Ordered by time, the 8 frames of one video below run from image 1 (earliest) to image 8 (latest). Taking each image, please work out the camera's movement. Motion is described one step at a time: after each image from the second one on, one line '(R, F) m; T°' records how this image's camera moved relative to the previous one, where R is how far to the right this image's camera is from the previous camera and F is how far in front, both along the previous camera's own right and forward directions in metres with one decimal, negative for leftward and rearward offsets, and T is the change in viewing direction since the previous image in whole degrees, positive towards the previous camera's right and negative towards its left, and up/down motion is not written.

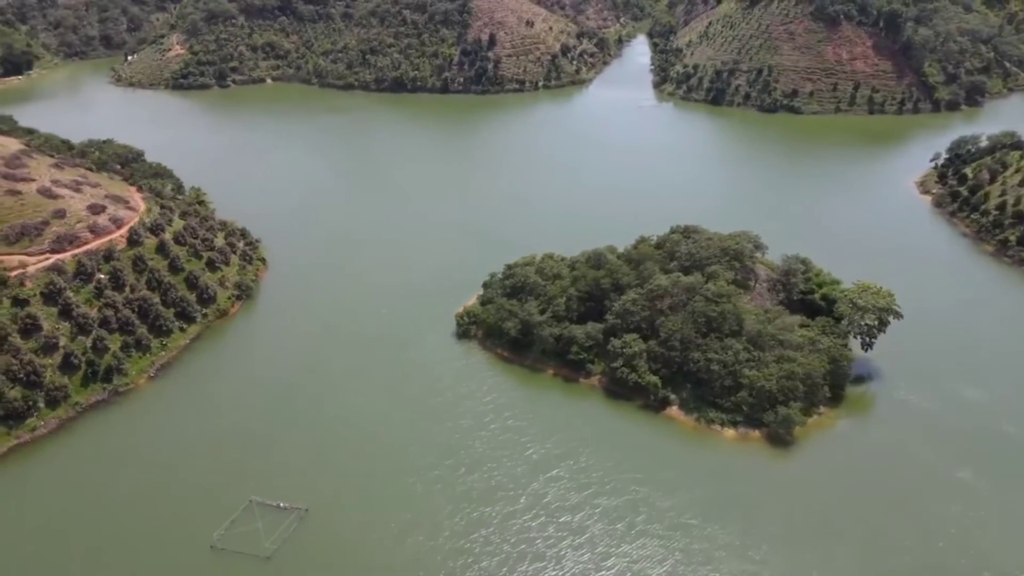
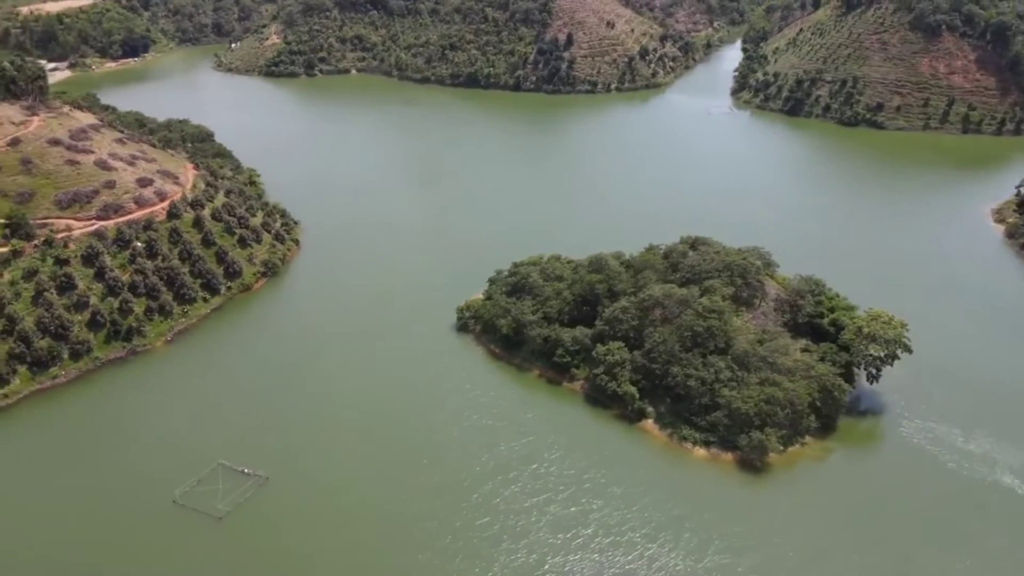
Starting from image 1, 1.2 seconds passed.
(+7.1, +0.4) m; -8°
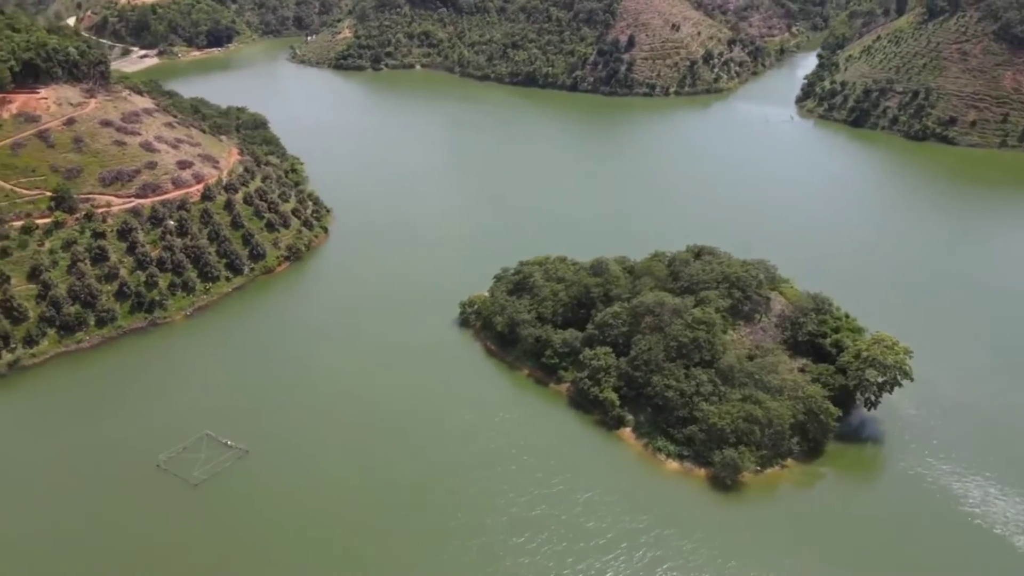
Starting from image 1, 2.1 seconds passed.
(+5.6, +0.2) m; -6°
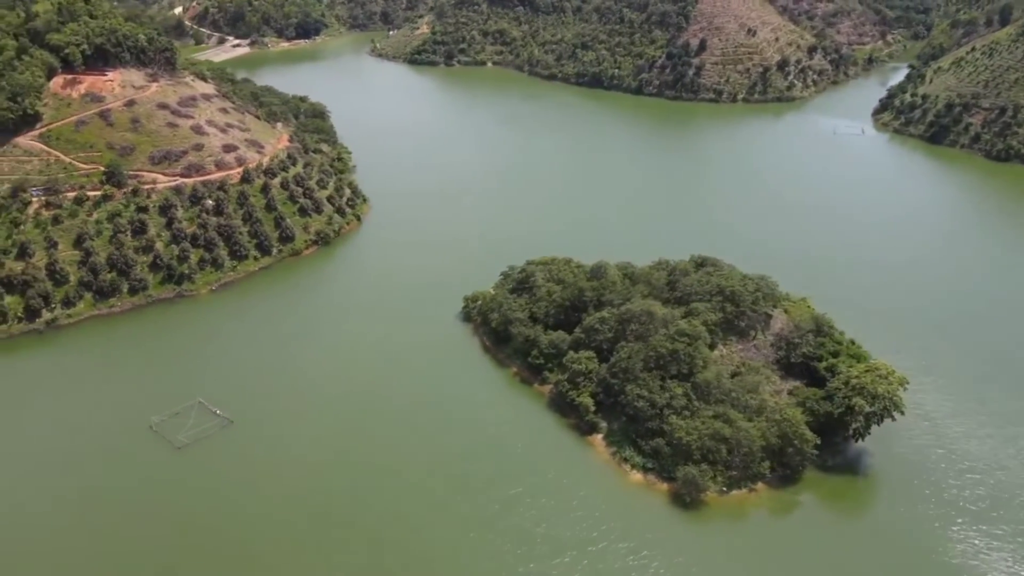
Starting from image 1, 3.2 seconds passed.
(+6.3, +0.2) m; -7°
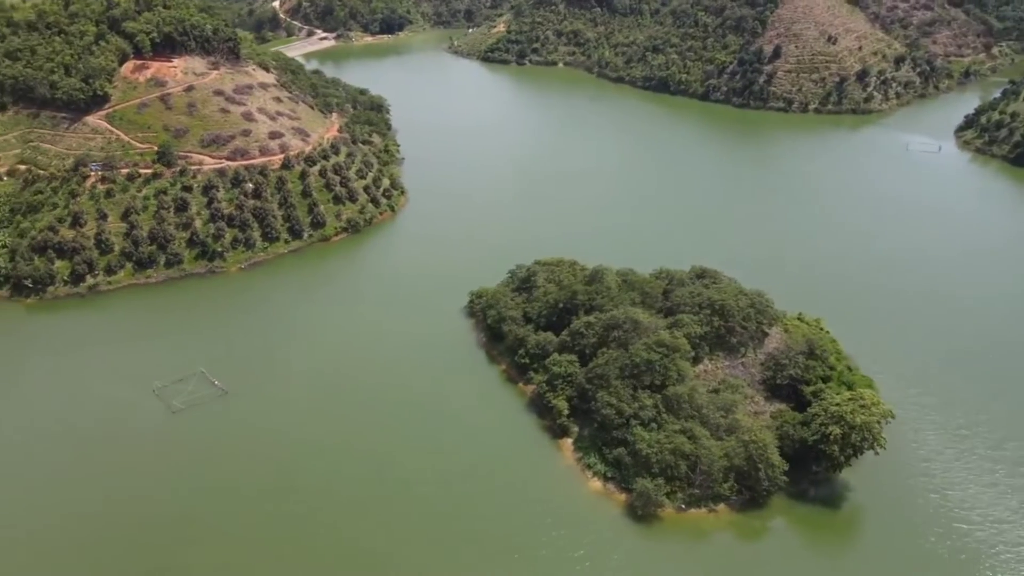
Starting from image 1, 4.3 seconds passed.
(+6.3, +0.2) m; -7°
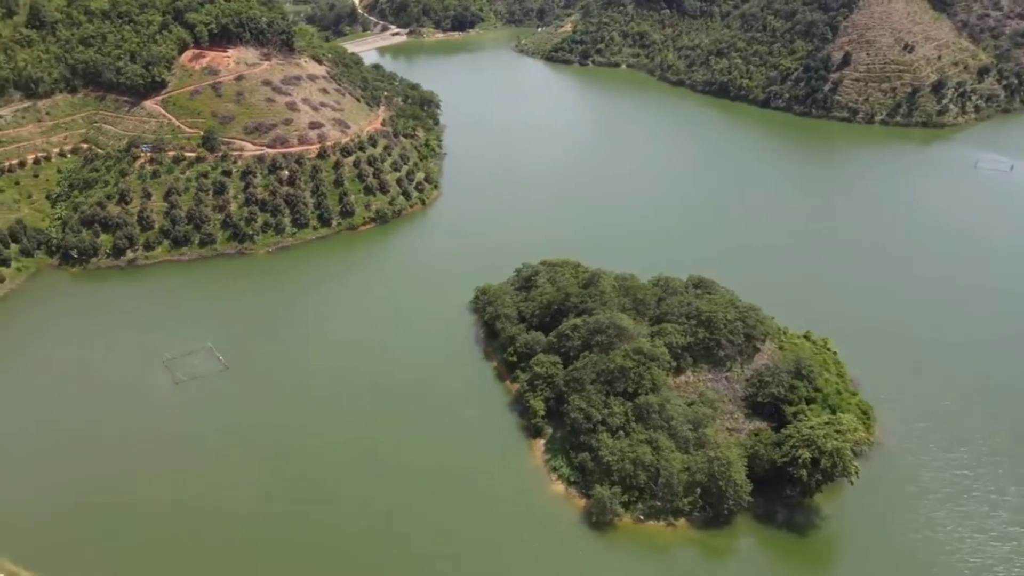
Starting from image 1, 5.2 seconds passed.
(+5.5, +0.2) m; -6°
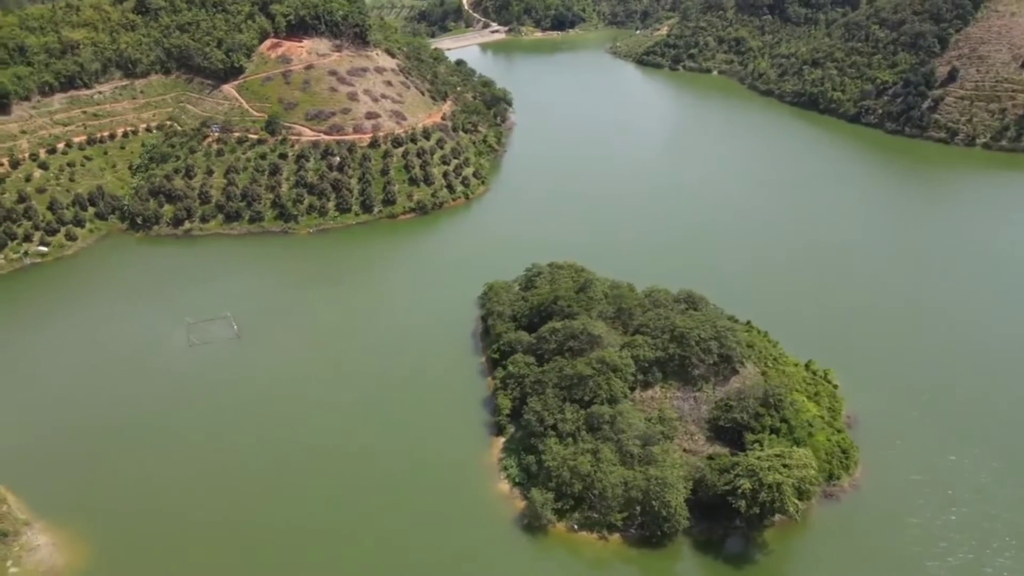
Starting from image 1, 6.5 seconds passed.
(+7.8, +0.3) m; -9°
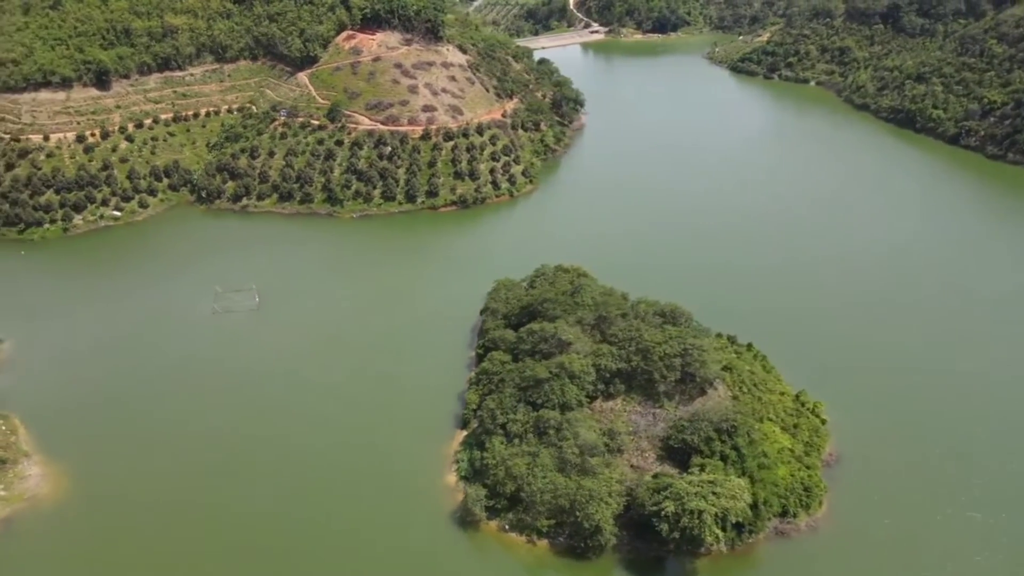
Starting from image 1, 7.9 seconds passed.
(+7.8, +0.4) m; -9°
